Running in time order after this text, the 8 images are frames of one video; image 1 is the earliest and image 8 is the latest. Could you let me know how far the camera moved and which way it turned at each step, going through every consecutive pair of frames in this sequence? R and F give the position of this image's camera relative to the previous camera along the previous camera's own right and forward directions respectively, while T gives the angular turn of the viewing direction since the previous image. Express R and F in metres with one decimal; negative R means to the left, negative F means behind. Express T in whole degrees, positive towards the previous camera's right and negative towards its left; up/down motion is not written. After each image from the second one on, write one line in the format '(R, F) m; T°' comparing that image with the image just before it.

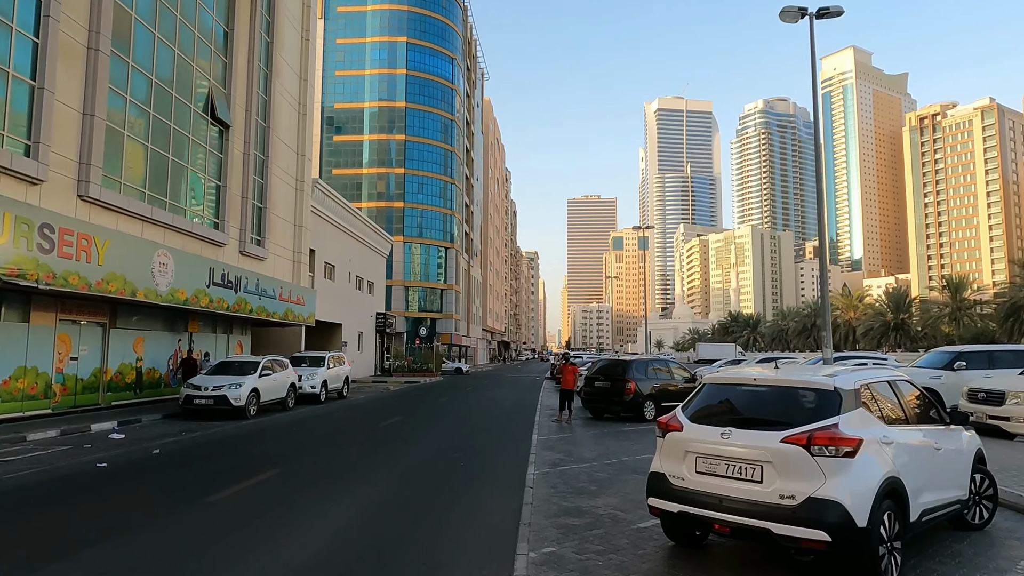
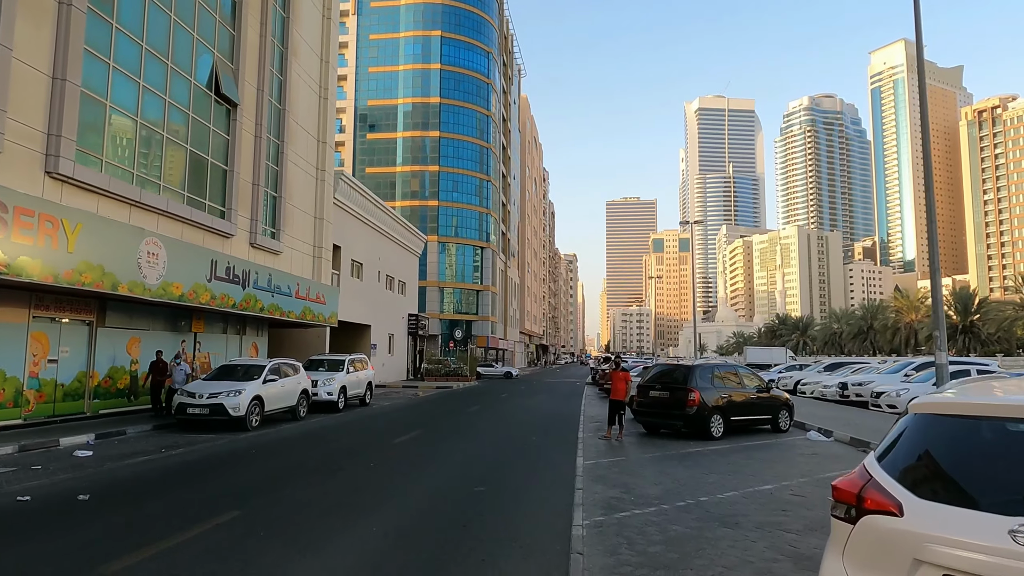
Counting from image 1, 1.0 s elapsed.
(0.0, +2.5) m; -3°
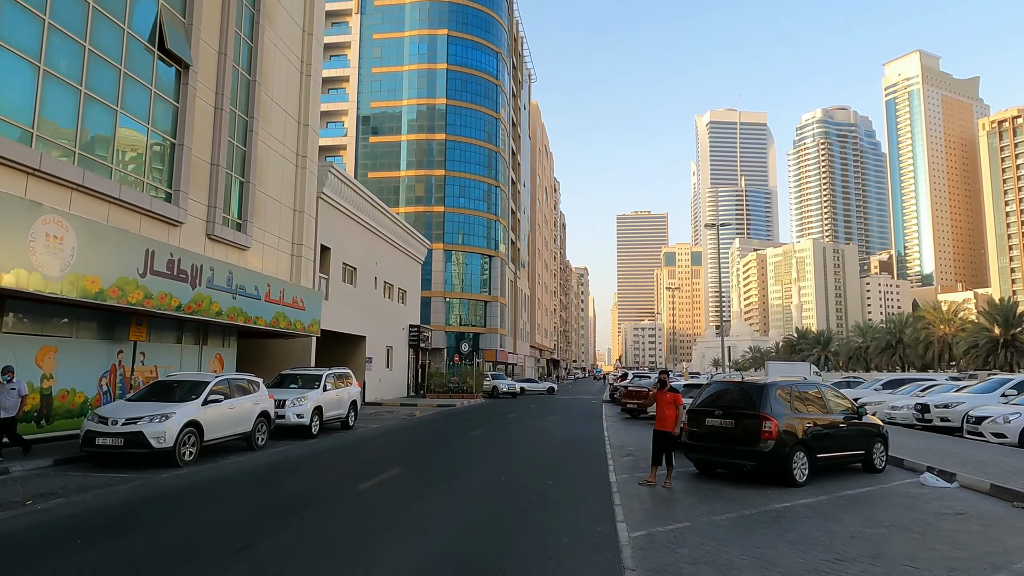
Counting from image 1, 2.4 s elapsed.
(0.0, +3.5) m; -1°
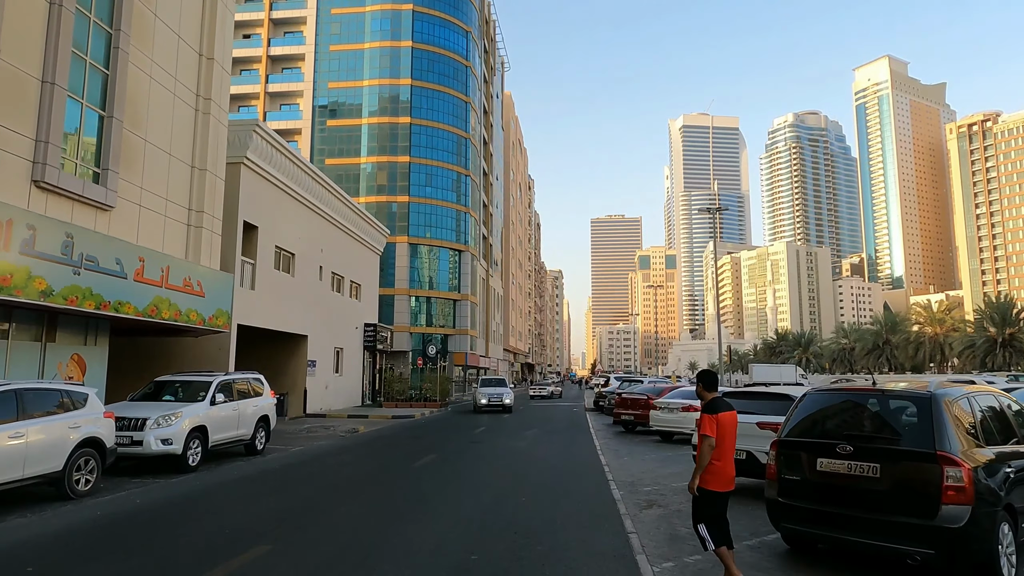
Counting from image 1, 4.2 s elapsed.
(+0.2, +4.8) m; +2°
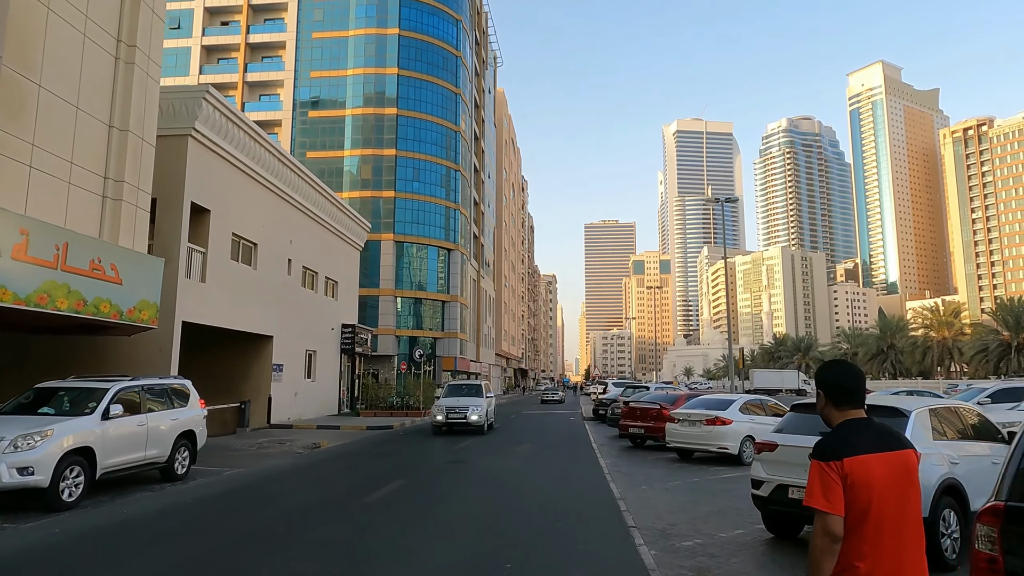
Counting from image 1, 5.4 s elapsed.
(+0.1, +2.9) m; +1°
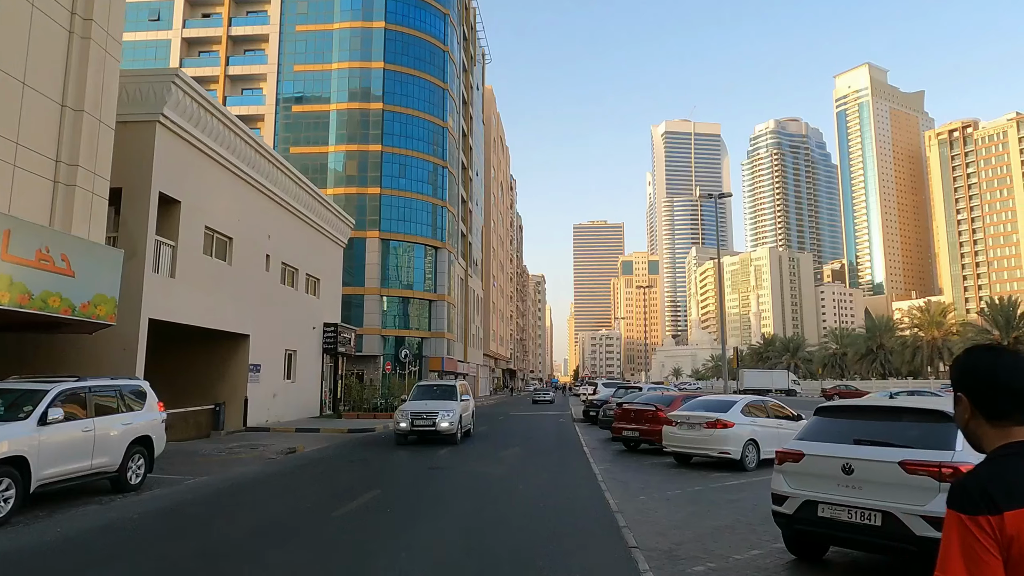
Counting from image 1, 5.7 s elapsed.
(0.0, +0.9) m; +1°
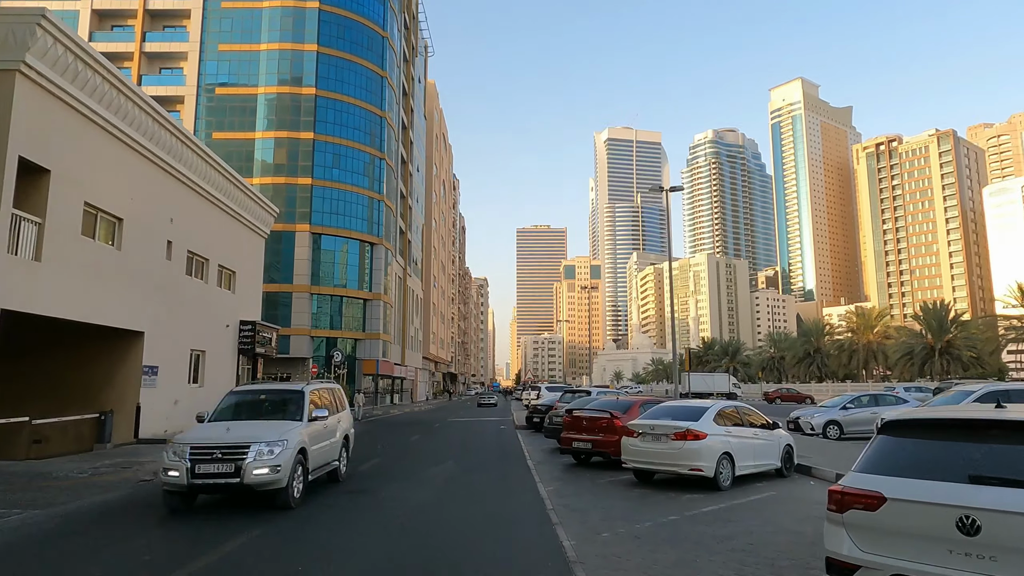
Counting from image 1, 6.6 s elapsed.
(+0.2, +2.3) m; +5°
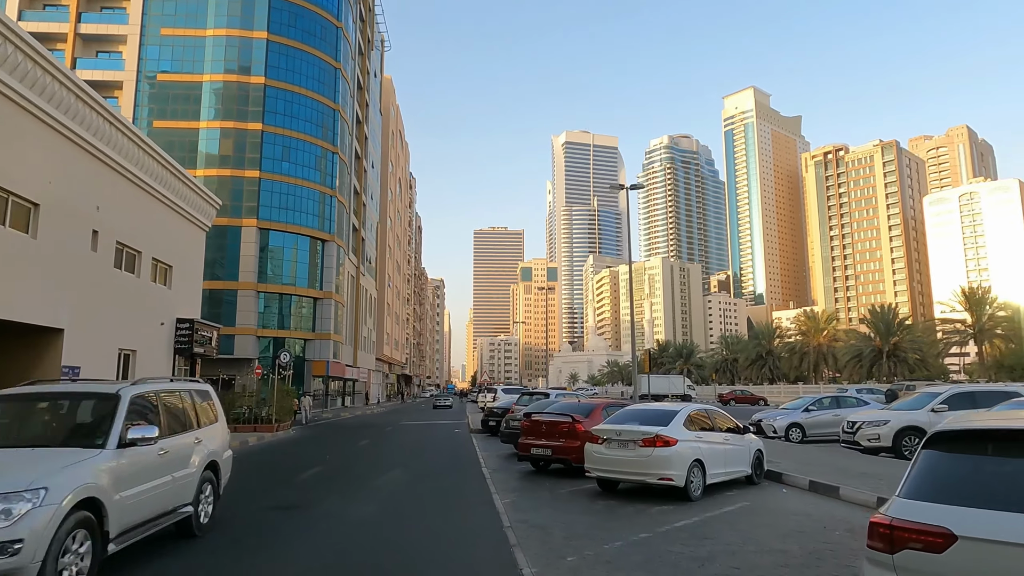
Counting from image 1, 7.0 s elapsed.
(0.0, +1.0) m; +4°
